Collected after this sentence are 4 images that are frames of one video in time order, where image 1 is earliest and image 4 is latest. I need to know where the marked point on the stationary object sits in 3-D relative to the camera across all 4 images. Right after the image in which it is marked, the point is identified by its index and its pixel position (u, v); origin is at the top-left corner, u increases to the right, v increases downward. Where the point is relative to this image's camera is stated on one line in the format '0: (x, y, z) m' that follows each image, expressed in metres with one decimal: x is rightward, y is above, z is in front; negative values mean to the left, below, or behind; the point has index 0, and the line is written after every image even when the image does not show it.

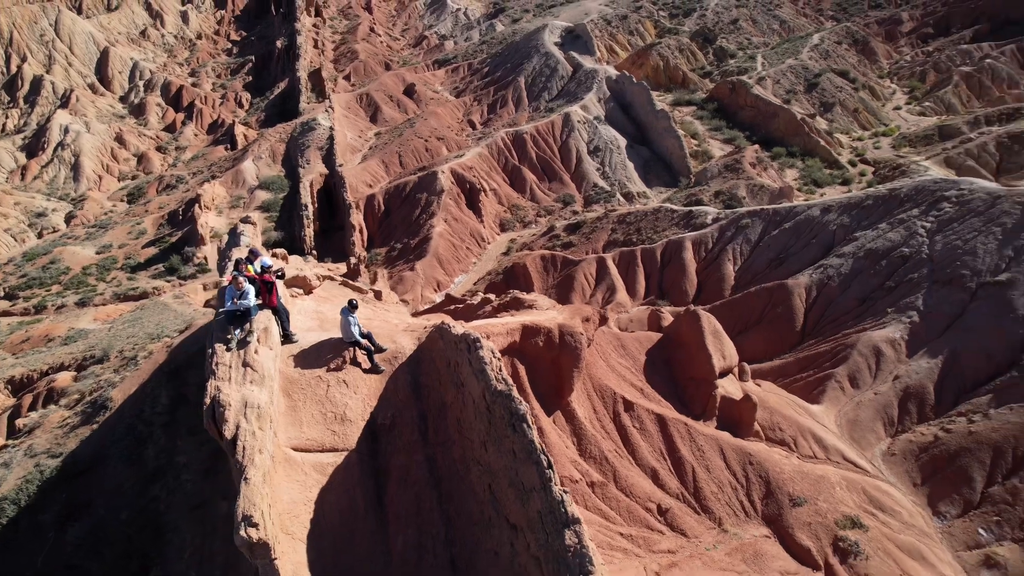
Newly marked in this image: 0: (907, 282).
0: (+10.4, +0.1, +18.1) m
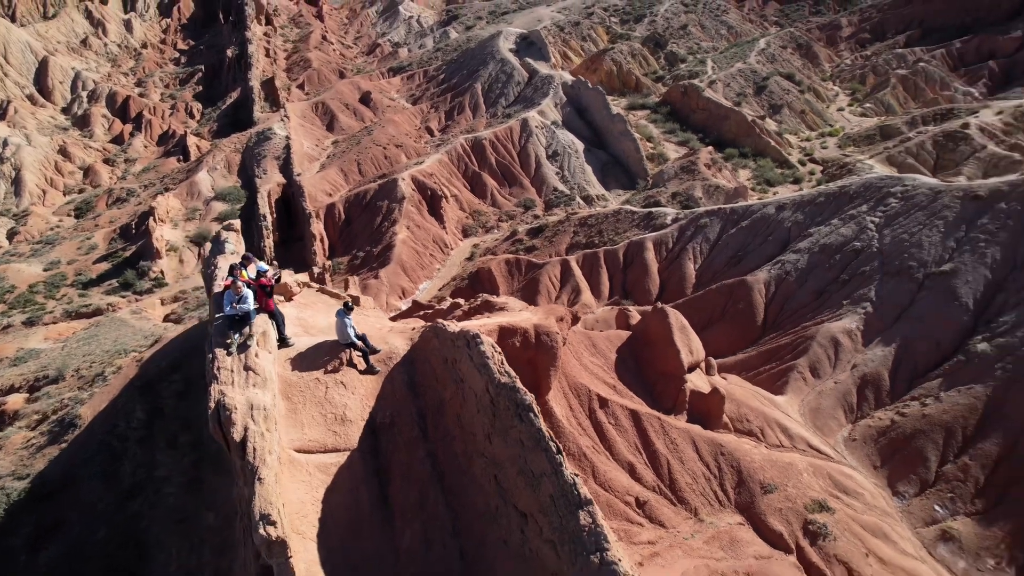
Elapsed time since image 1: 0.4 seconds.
0: (+9.6, +0.3, +18.9) m
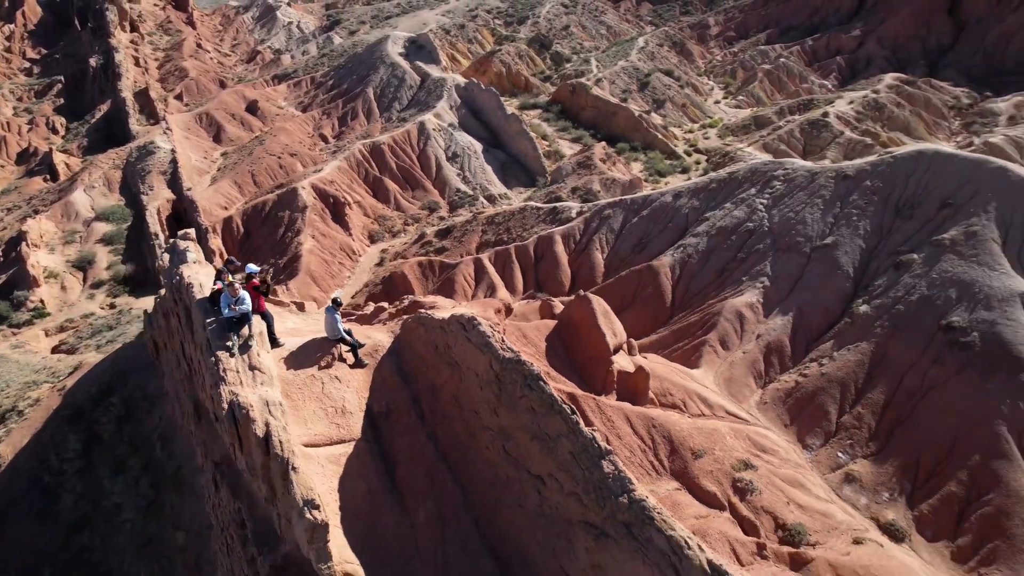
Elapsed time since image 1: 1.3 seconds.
0: (+7.3, +1.0, +20.5) m
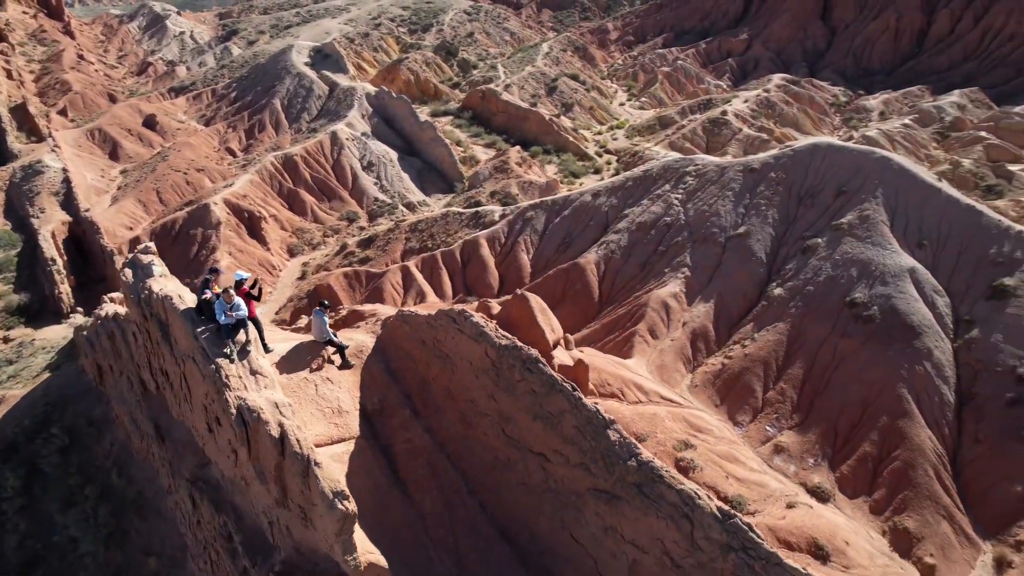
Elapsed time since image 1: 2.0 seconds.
0: (+5.1, +1.3, +21.6) m
